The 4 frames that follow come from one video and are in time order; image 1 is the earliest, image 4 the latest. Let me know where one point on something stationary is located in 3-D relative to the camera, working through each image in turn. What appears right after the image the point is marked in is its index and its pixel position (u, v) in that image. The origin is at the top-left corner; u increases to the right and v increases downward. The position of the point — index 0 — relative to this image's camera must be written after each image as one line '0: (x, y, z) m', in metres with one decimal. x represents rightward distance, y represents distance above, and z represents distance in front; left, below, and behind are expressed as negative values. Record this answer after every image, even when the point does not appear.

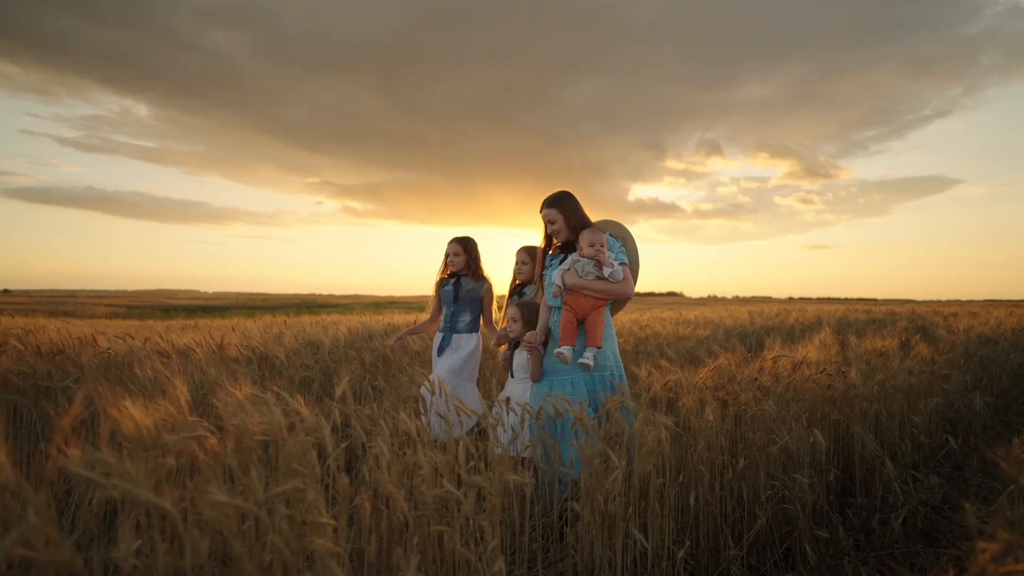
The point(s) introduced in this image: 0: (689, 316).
0: (+3.4, -0.5, +10.9) m
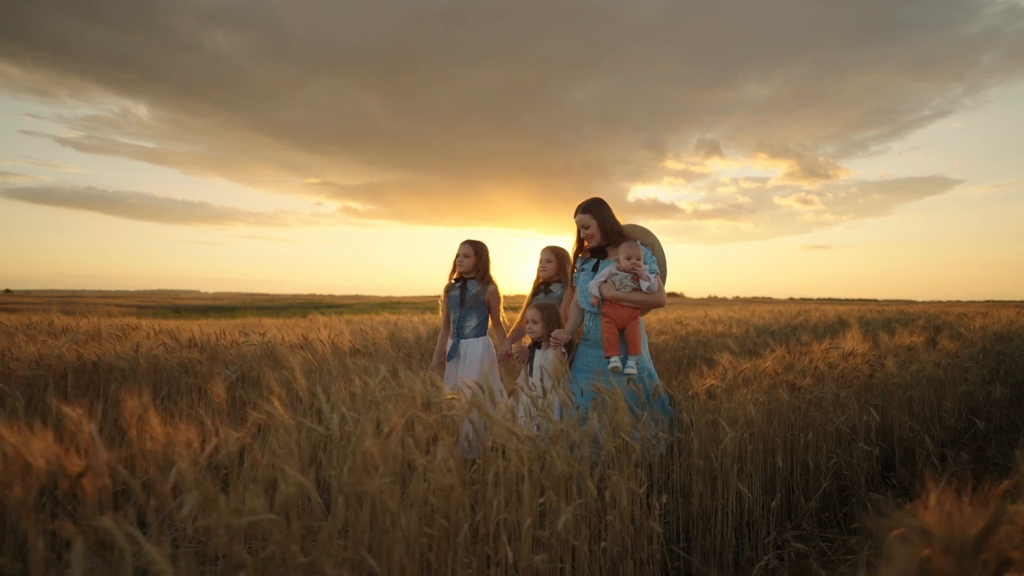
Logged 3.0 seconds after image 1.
0: (+4.1, -0.5, +11.4) m
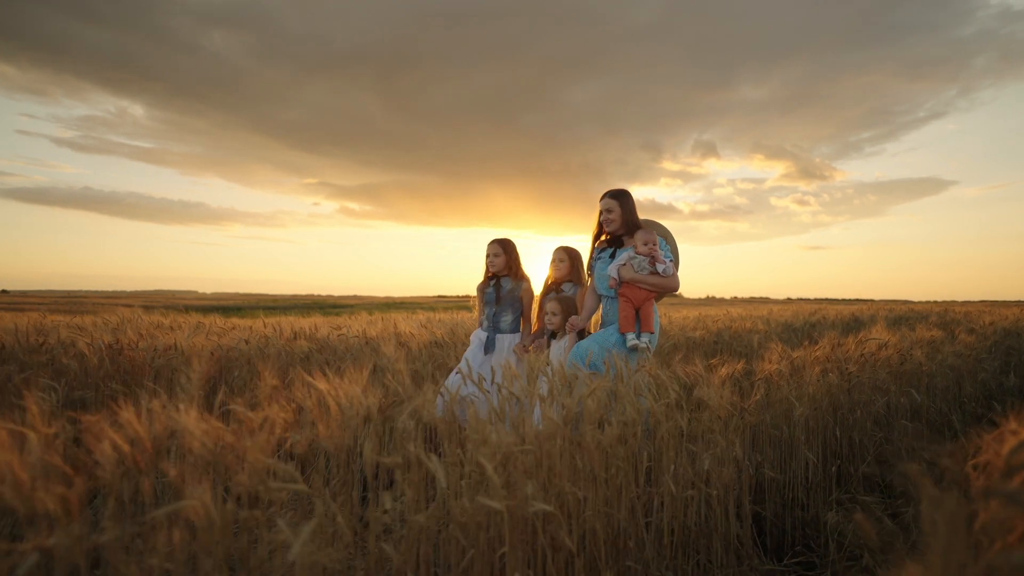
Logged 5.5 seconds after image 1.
0: (+4.7, -0.5, +12.0) m
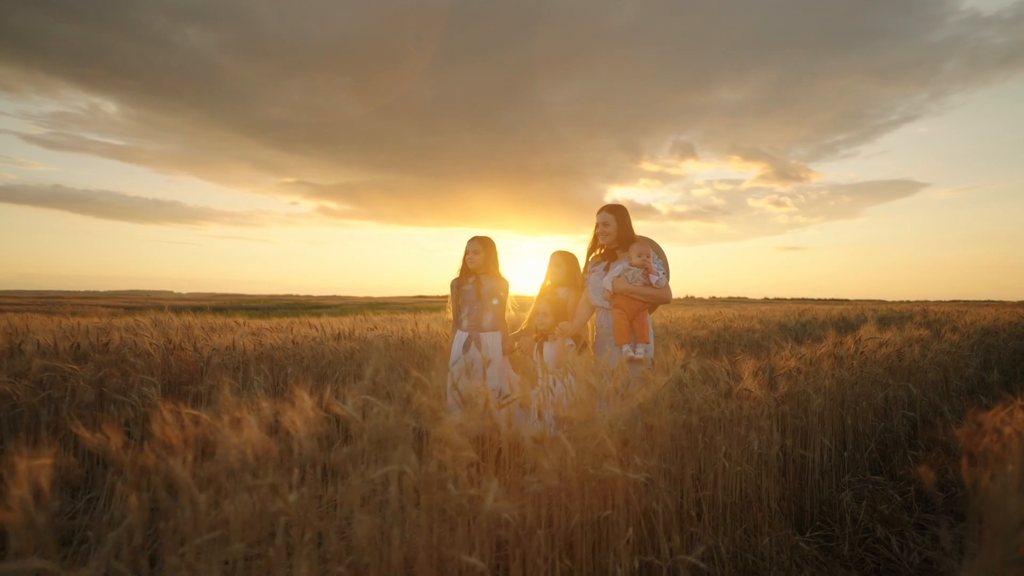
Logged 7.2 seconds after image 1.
0: (+4.7, -0.5, +12.5) m
